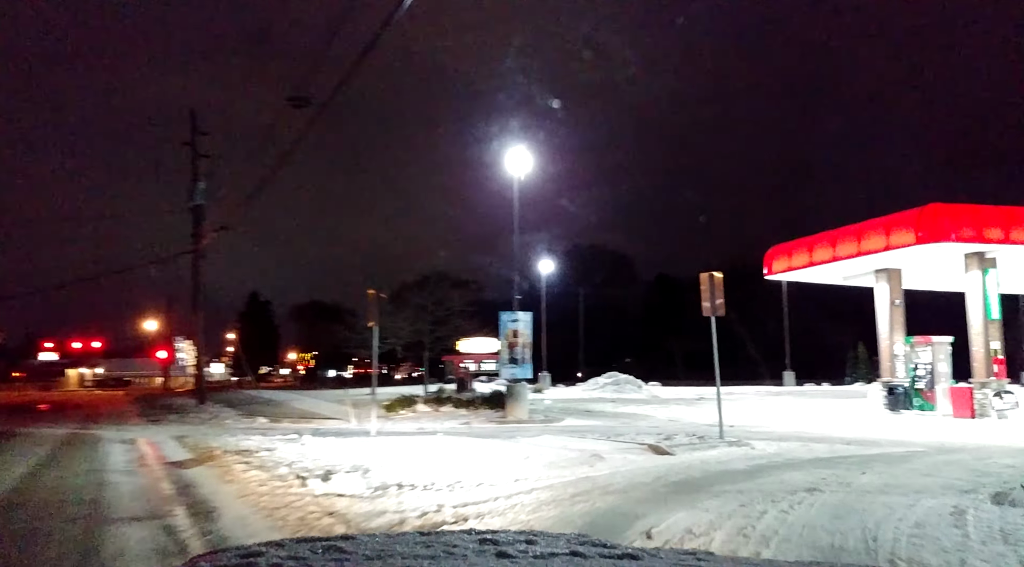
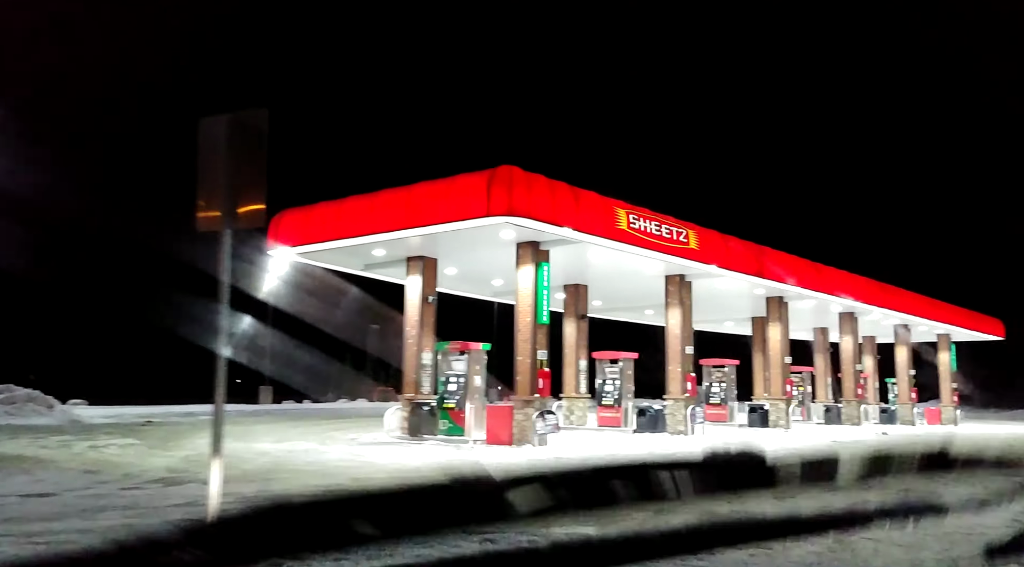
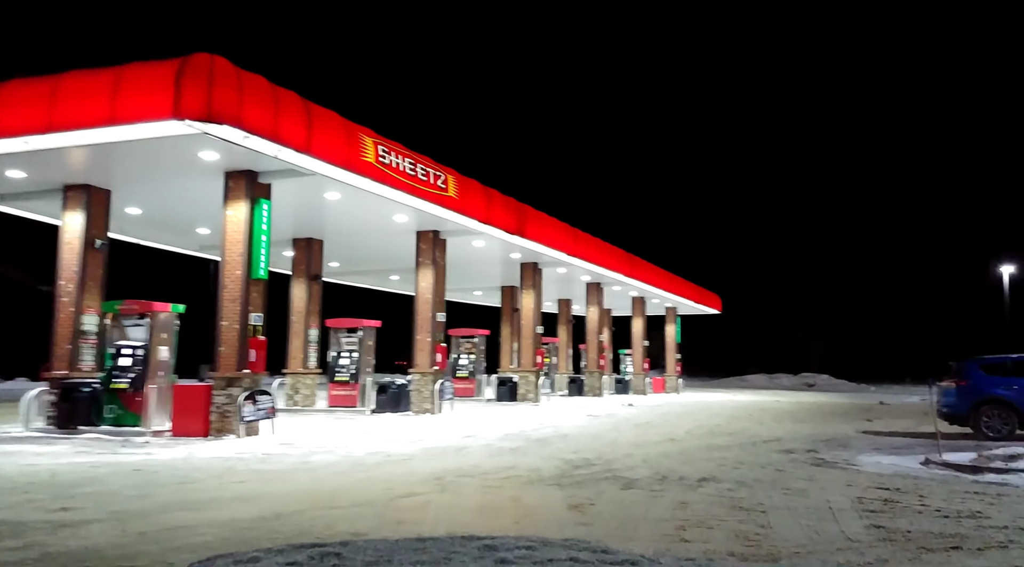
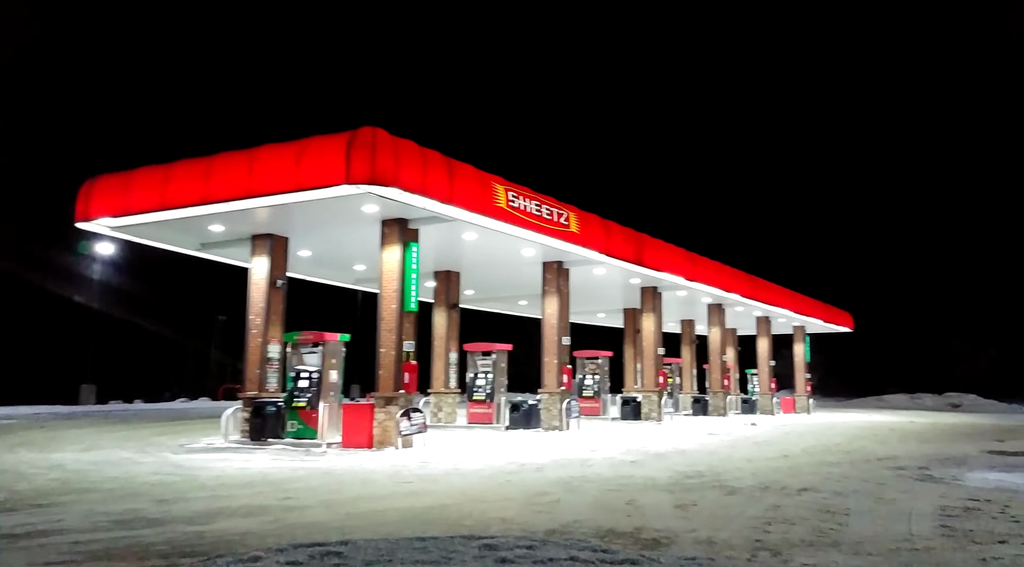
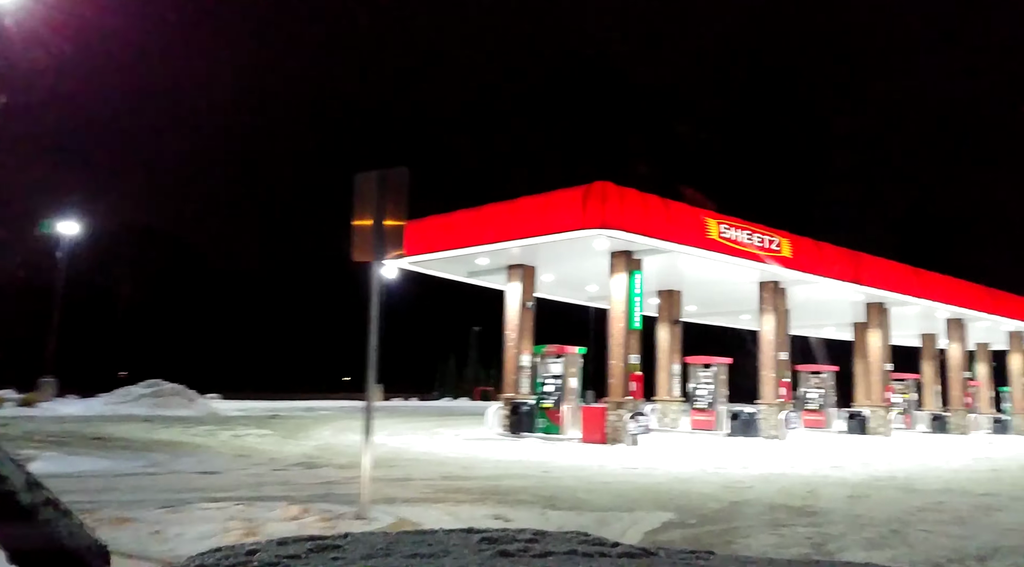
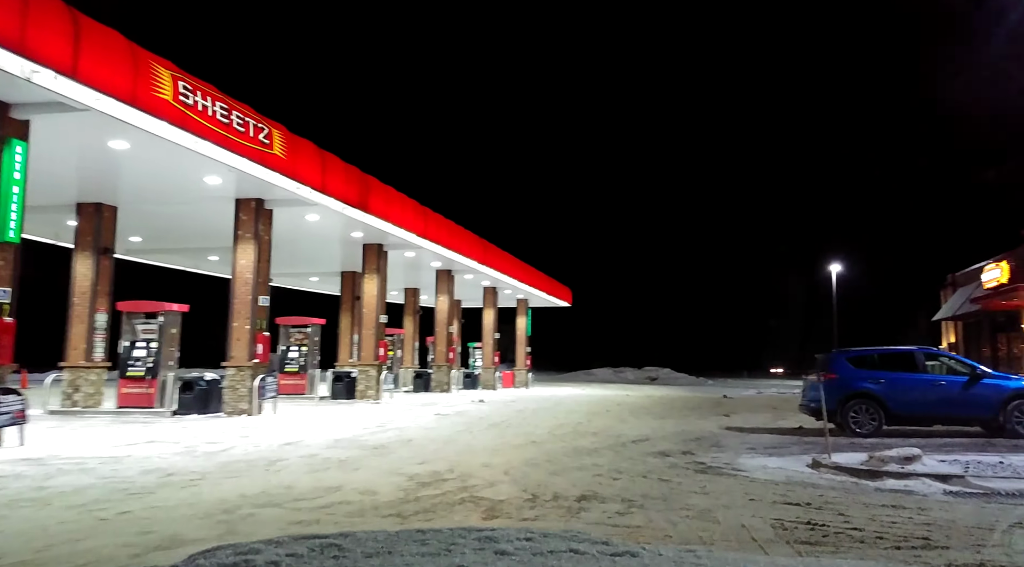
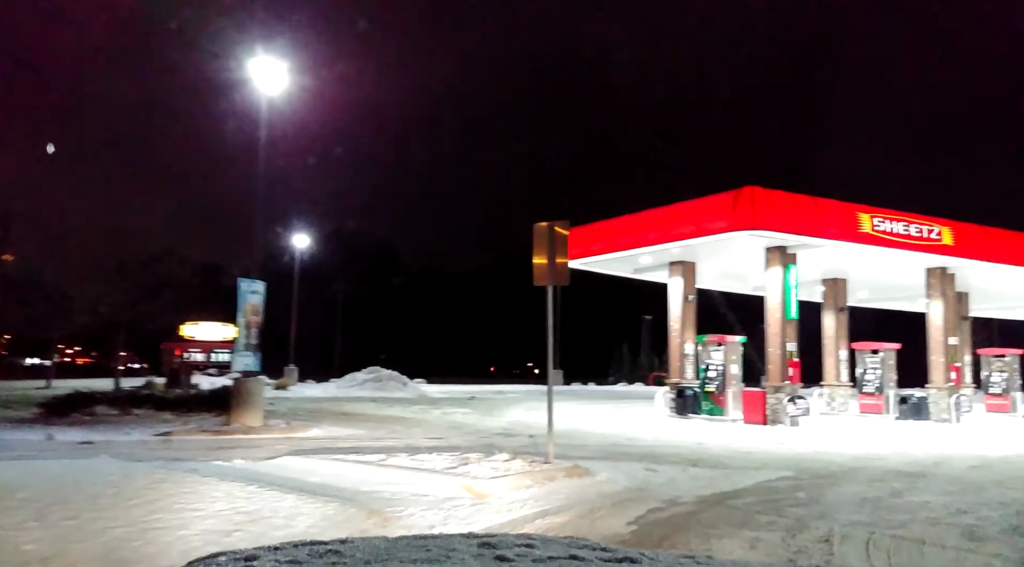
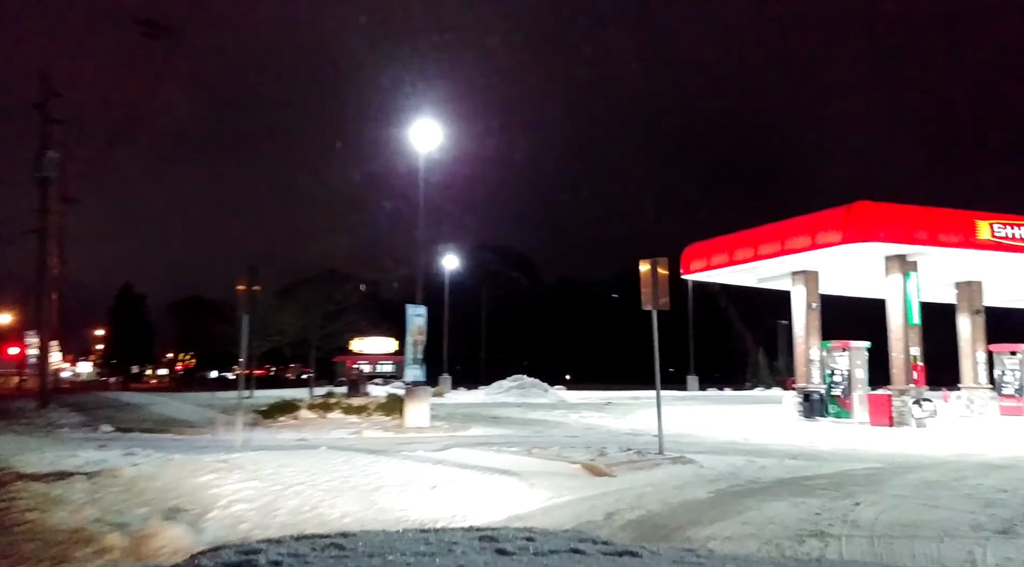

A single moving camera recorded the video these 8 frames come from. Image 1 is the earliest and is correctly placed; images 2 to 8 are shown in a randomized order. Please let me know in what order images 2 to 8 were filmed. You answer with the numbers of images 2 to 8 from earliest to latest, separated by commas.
8, 7, 5, 2, 4, 3, 6
